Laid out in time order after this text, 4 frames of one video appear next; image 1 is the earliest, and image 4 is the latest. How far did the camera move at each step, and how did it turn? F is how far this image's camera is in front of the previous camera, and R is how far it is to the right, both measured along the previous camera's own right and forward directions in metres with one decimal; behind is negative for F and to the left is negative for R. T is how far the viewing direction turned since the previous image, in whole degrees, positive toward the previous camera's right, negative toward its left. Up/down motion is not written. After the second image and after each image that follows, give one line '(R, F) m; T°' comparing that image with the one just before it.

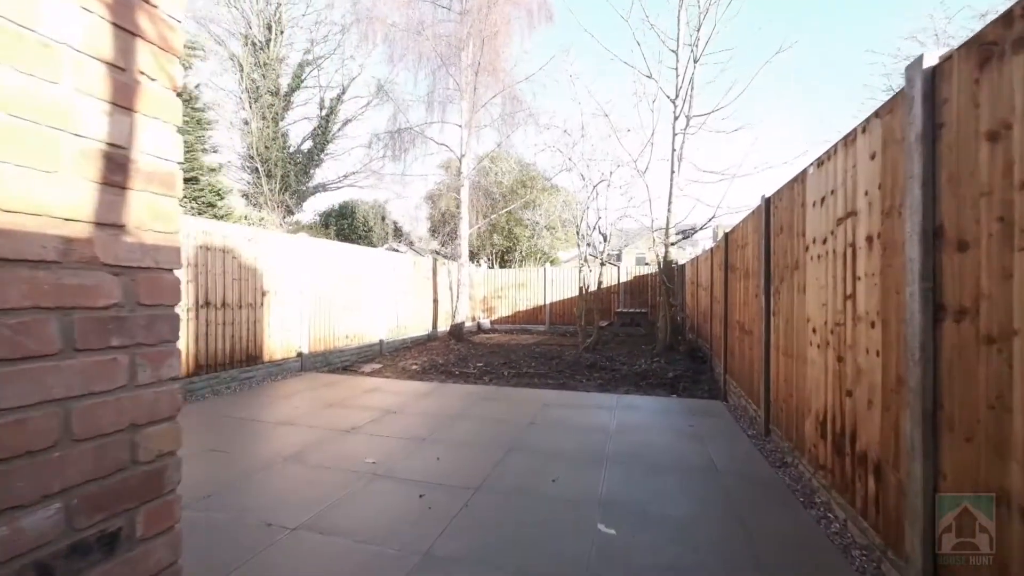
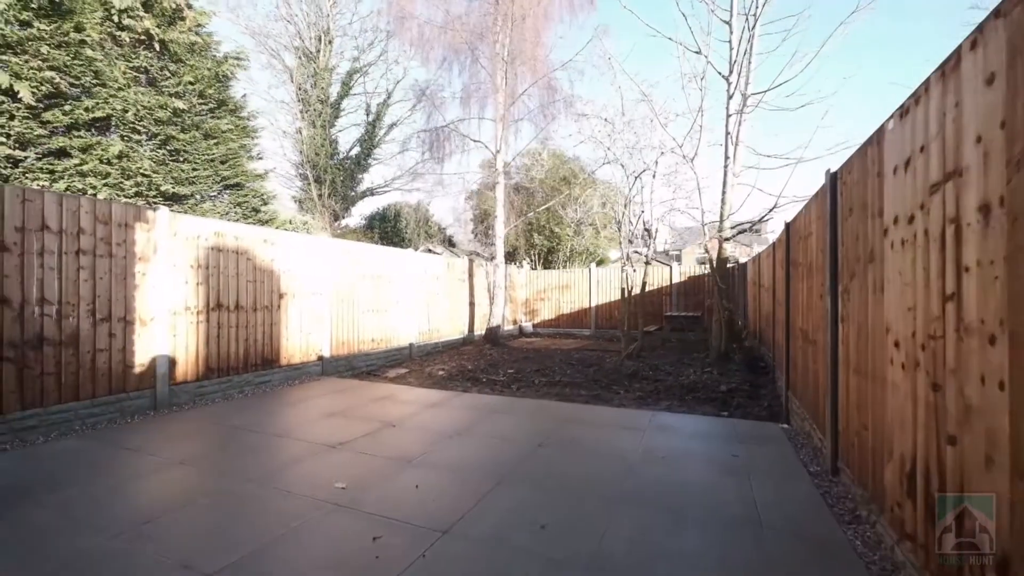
(+0.4, +0.6) m; -7°
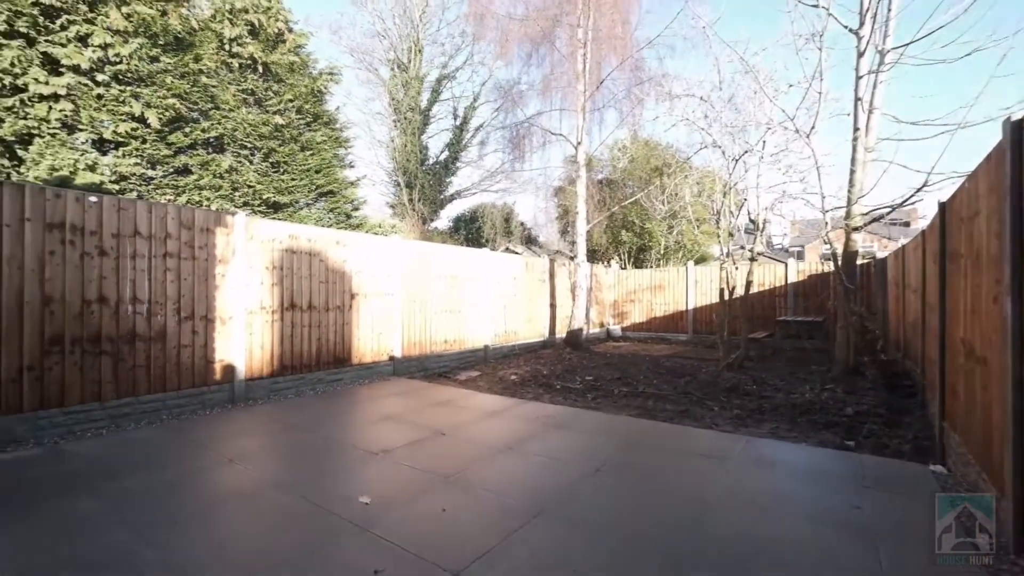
(+0.3, +0.5) m; -12°
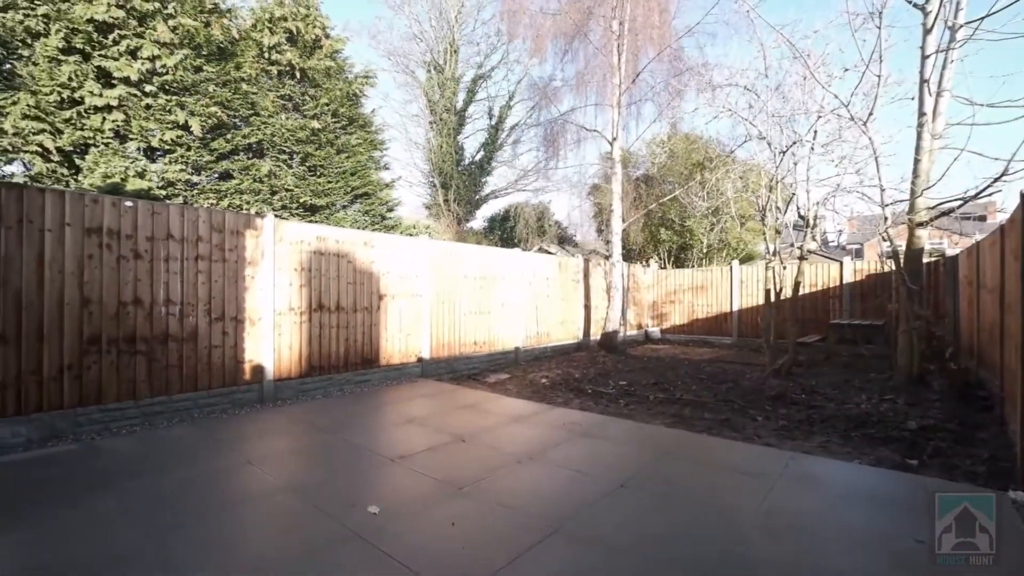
(+0.1, +0.2) m; -5°
